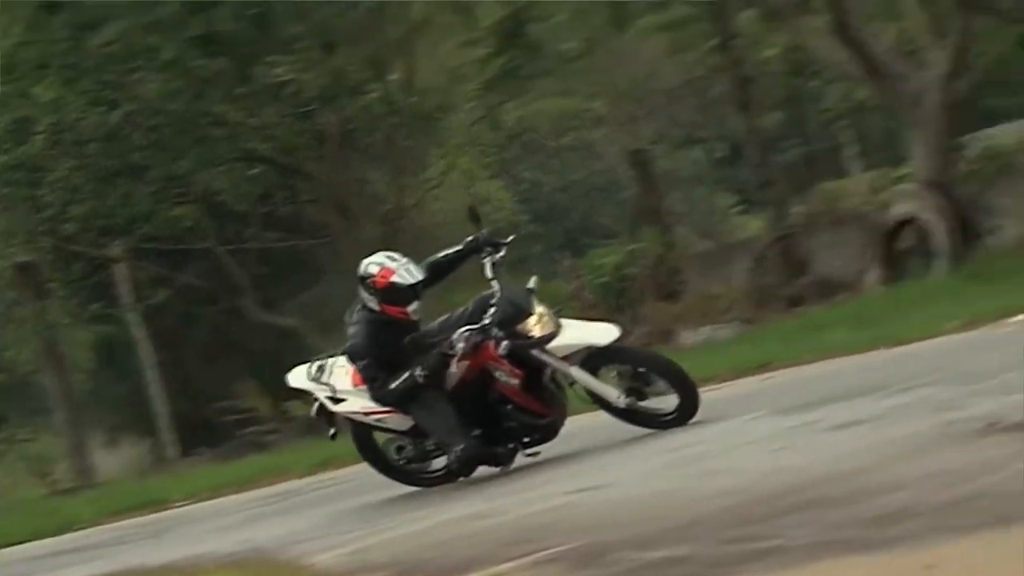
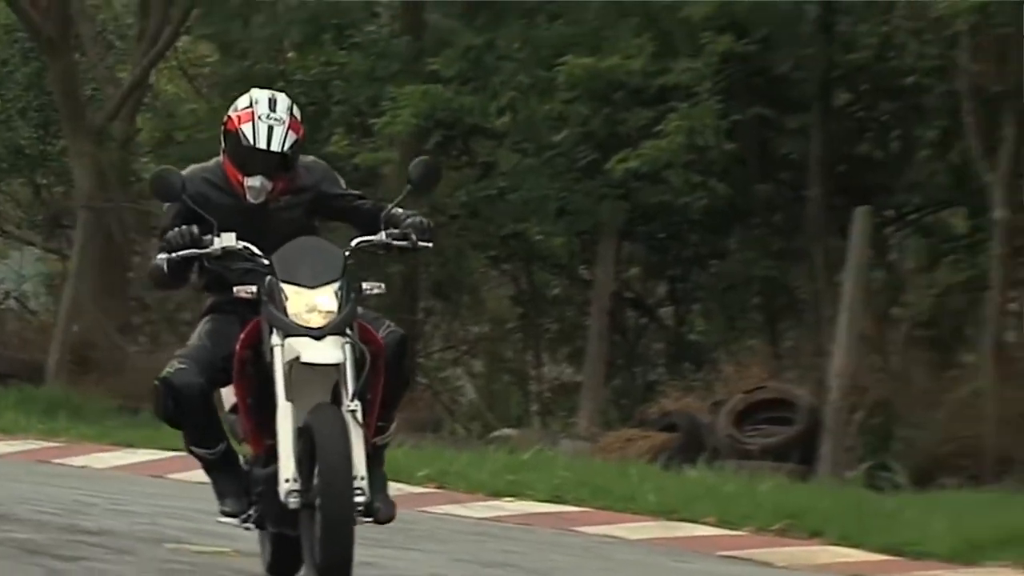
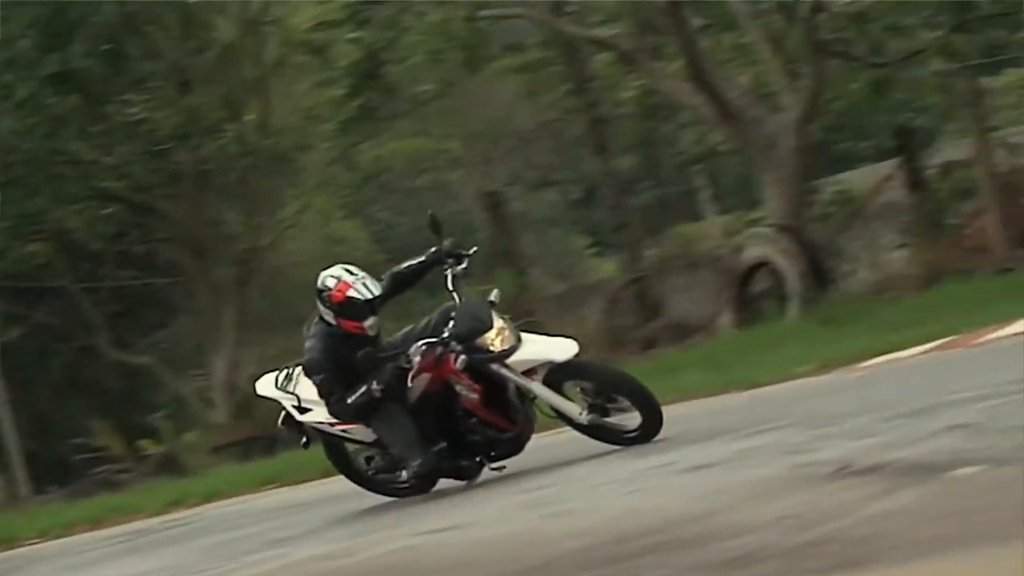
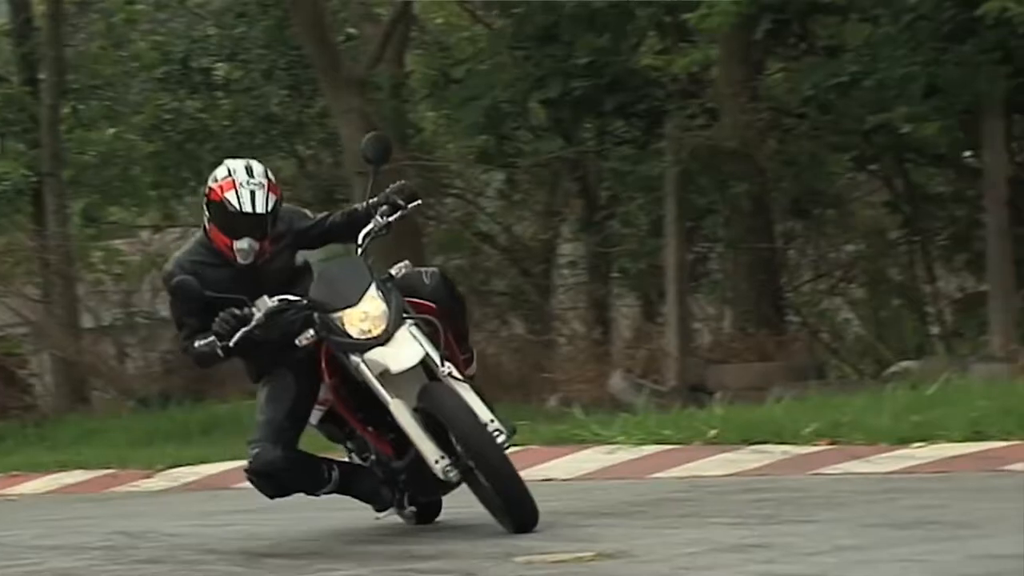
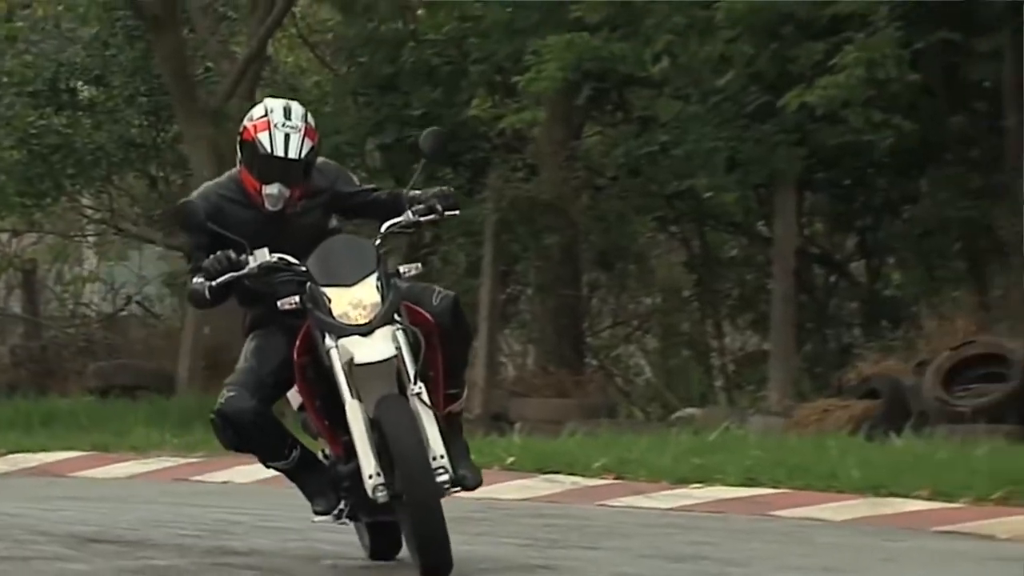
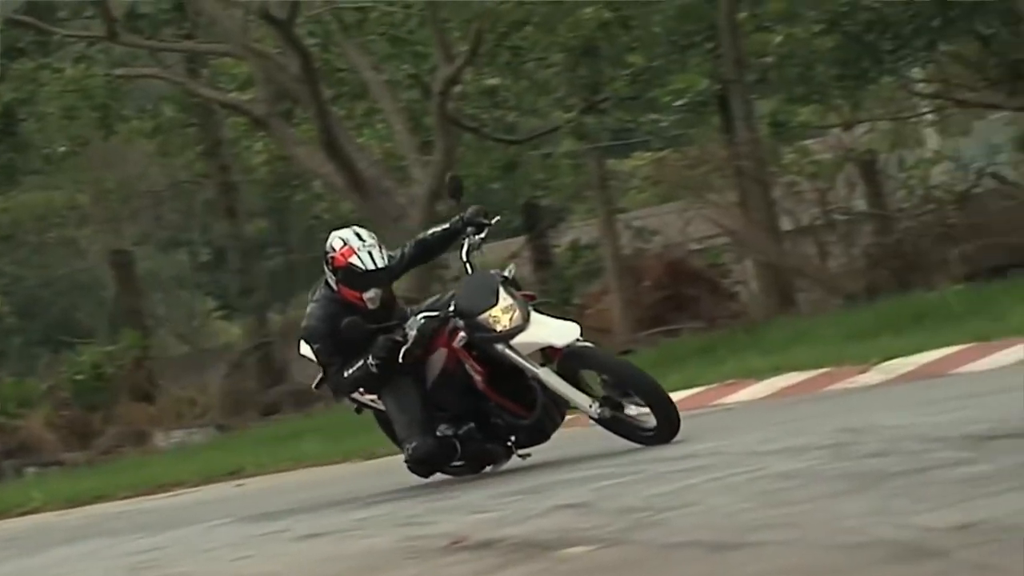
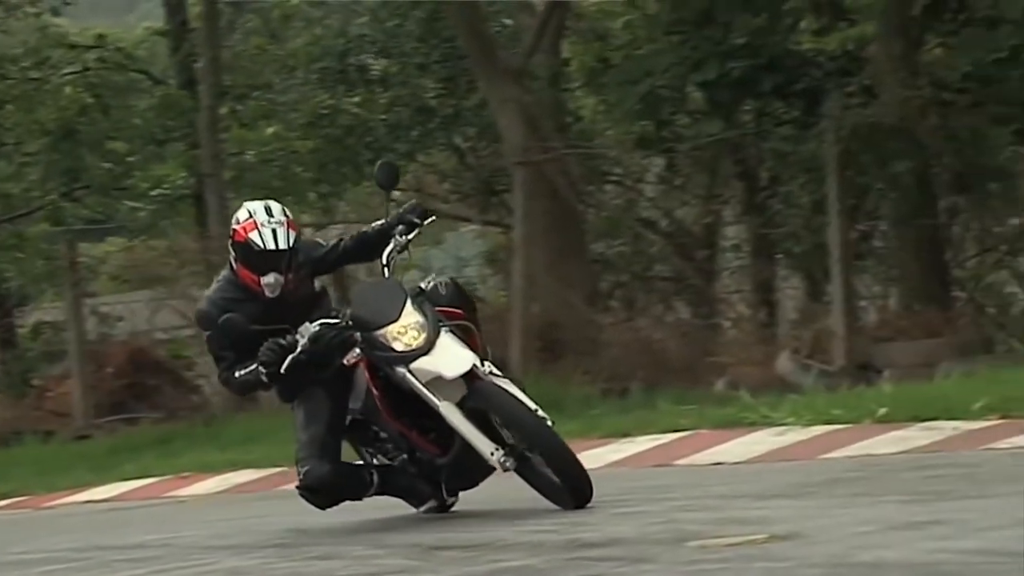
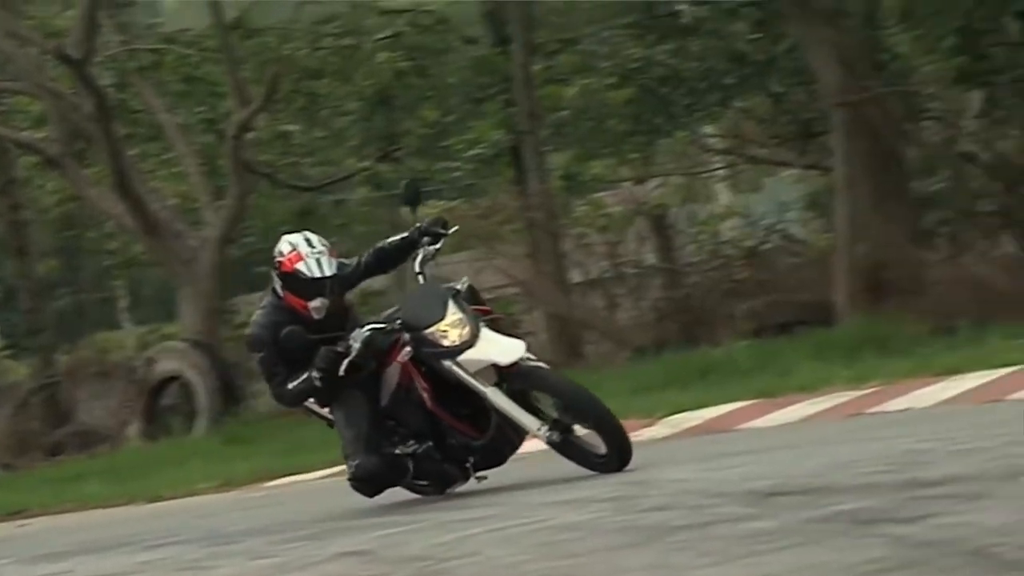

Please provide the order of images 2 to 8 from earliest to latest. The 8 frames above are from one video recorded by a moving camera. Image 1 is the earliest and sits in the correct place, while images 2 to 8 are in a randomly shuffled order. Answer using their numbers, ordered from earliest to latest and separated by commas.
3, 6, 8, 7, 4, 5, 2
